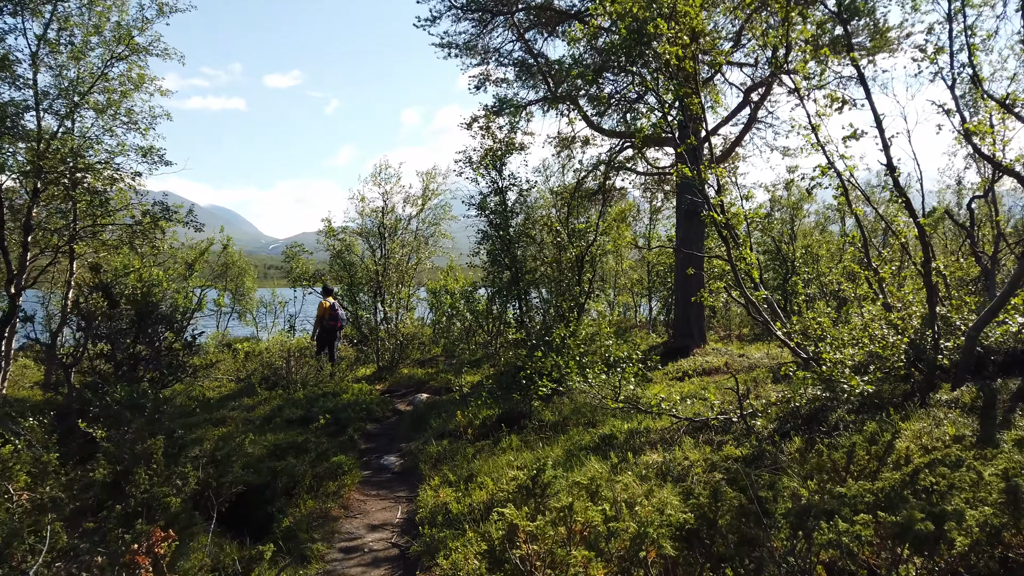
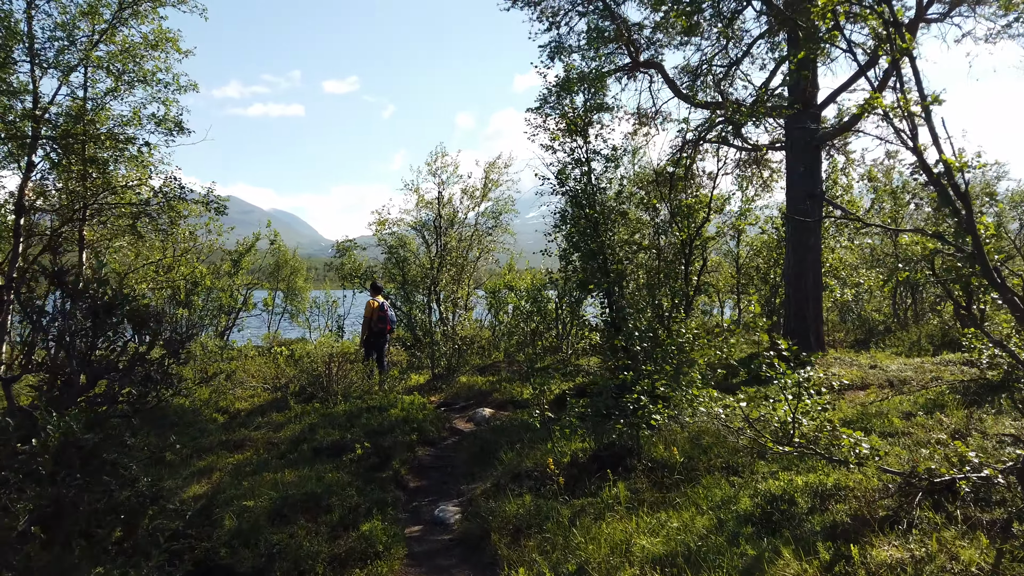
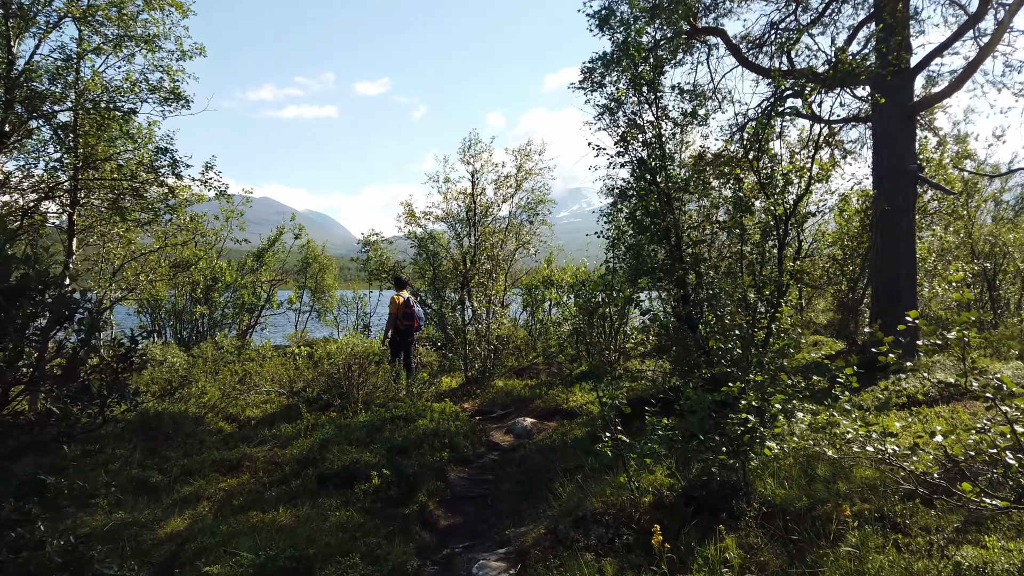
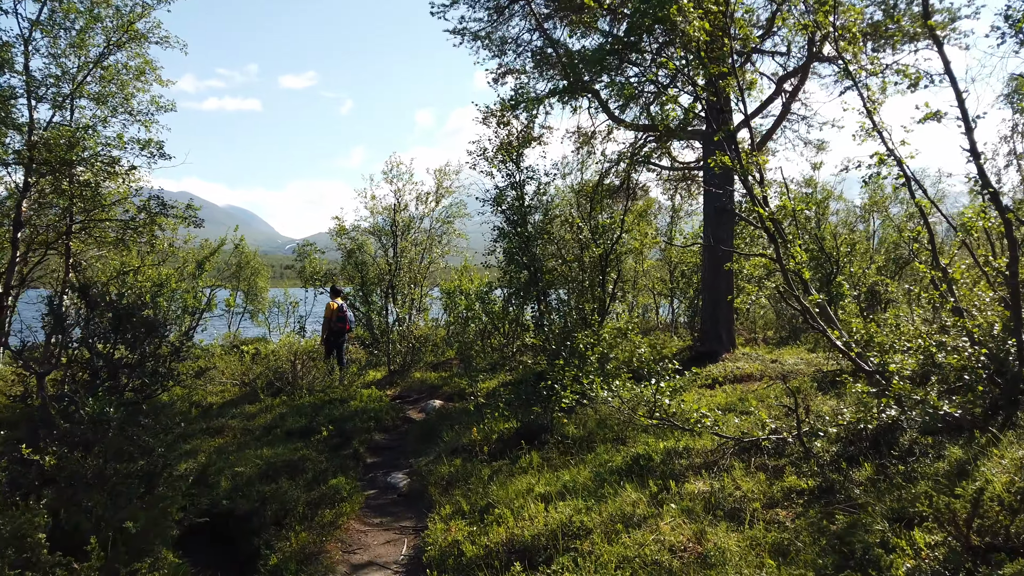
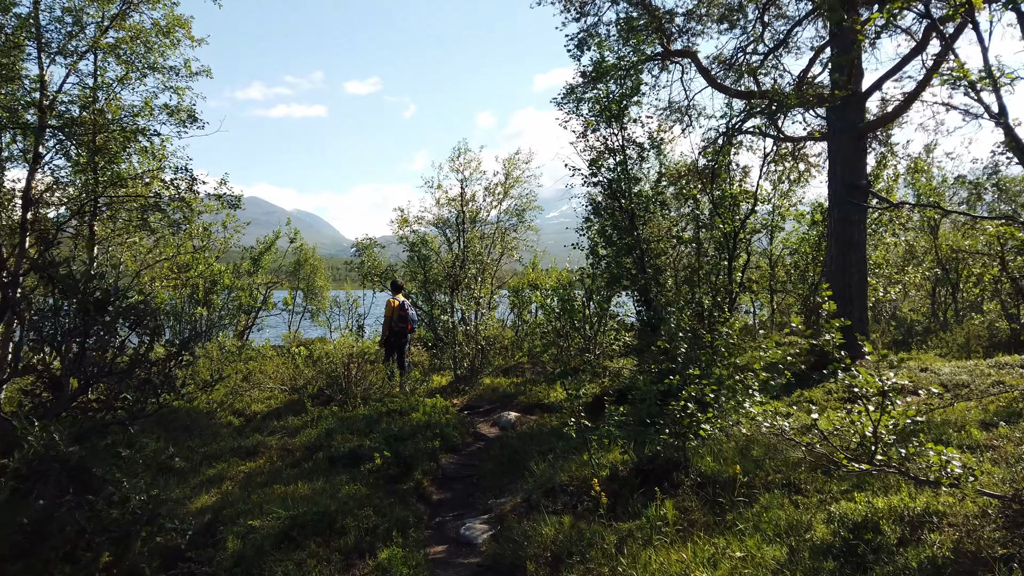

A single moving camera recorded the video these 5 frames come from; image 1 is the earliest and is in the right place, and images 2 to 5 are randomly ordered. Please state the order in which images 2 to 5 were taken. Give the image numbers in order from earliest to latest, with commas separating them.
4, 2, 5, 3
